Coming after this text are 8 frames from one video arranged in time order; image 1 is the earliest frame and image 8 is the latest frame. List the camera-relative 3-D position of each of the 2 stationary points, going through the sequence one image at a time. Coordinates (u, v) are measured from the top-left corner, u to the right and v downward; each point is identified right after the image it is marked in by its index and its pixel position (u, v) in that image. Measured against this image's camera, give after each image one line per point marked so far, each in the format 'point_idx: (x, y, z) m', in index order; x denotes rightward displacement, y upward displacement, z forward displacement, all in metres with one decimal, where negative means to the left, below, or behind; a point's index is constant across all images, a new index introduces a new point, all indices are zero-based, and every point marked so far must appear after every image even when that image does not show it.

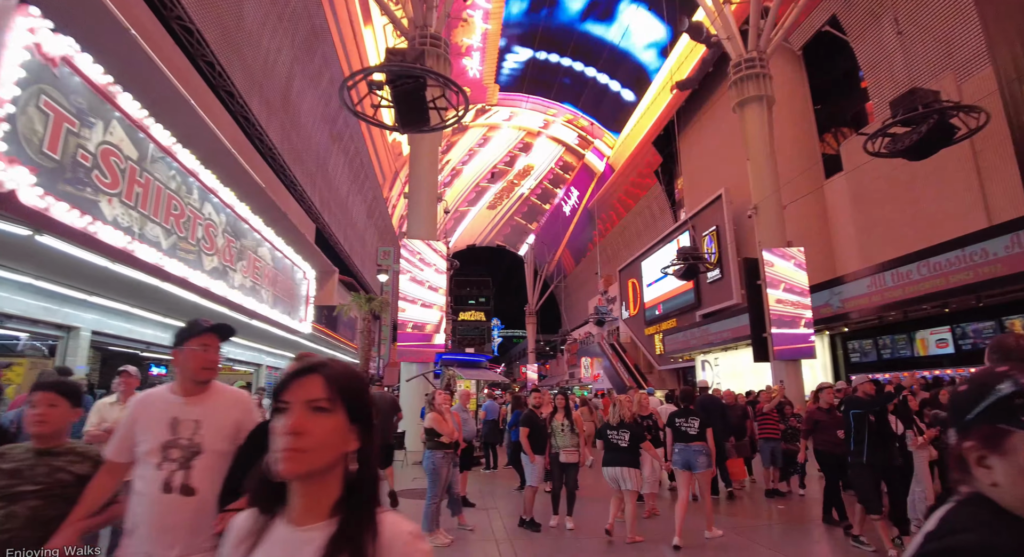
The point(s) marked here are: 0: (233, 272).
0: (-4.6, +0.1, +8.7) m
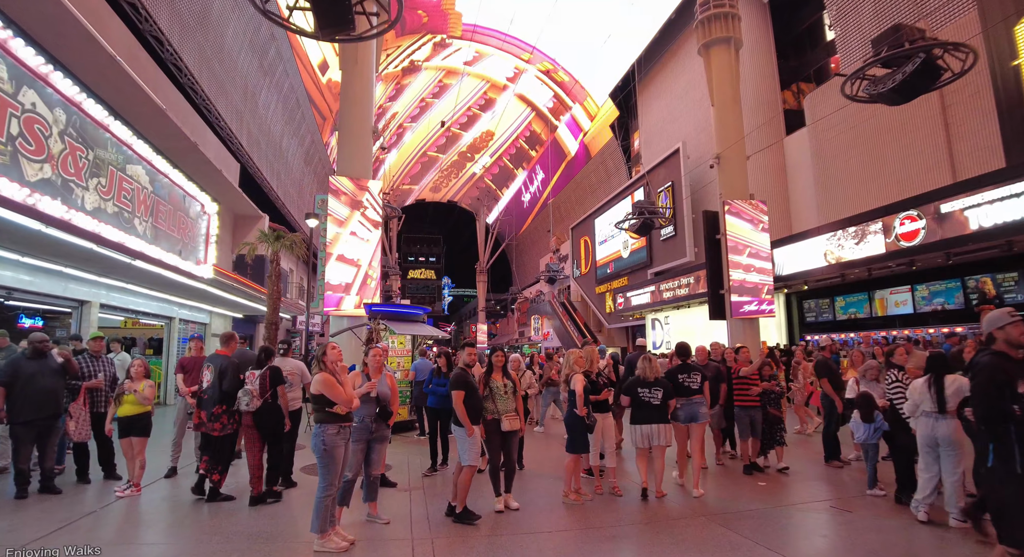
0: (-5.5, +1.1, +6.6) m
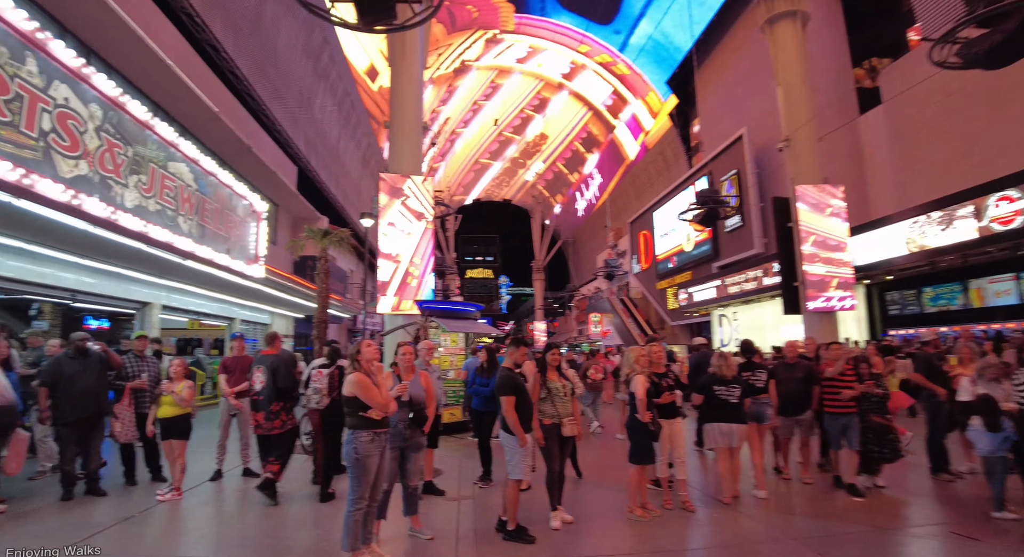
0: (-4.9, +1.1, +6.5) m
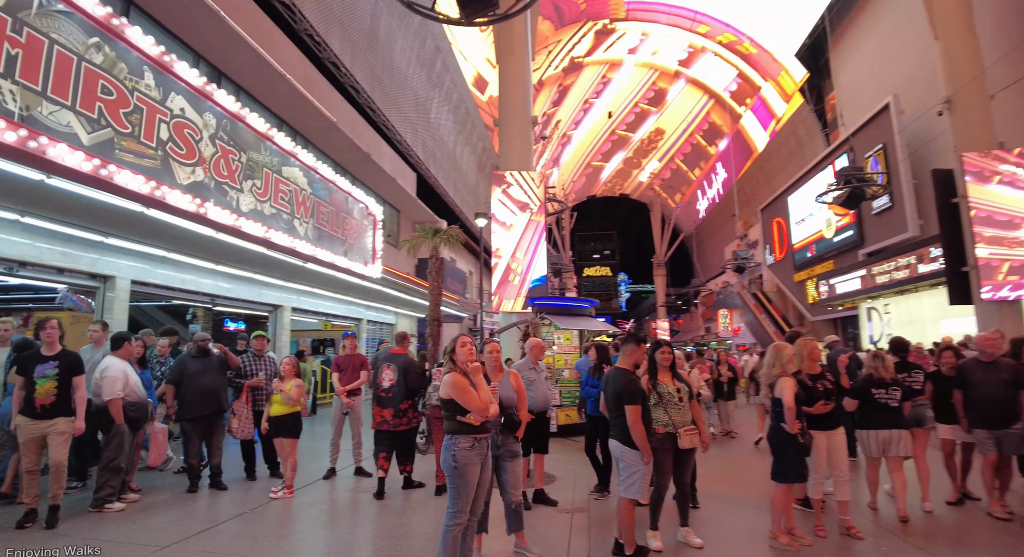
0: (-3.6, +1.1, +6.8) m
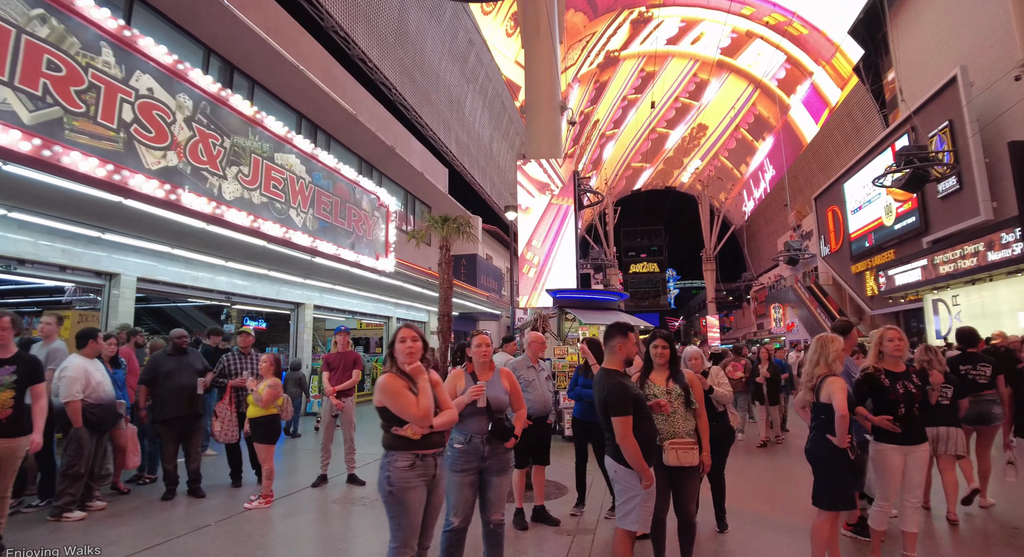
0: (-3.6, +1.2, +6.4) m
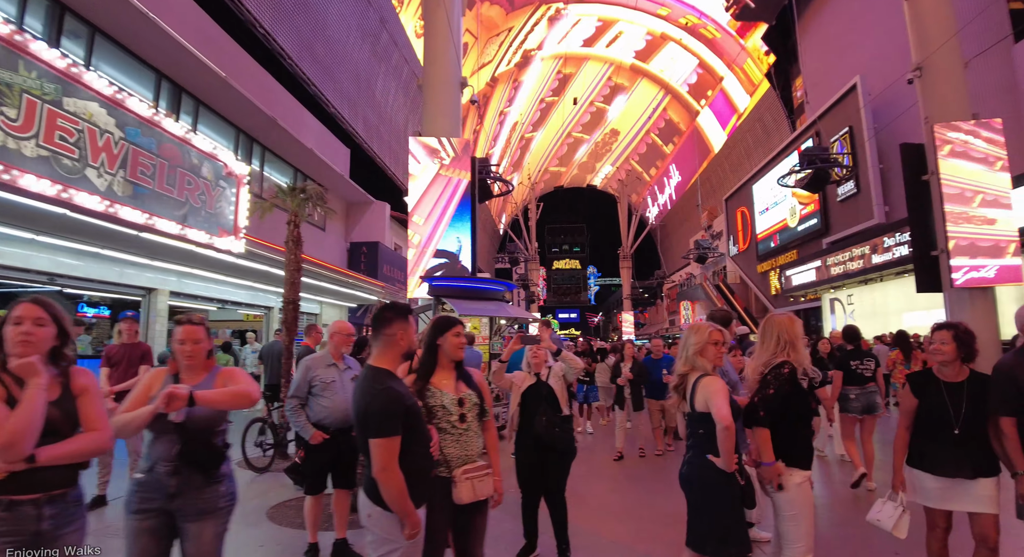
0: (-5.2, +1.5, +4.9) m
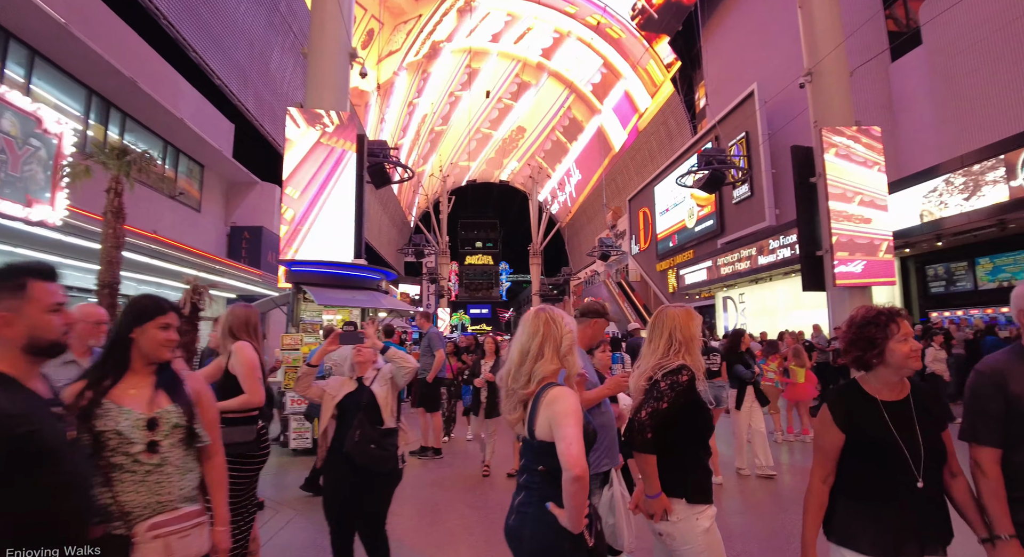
0: (-6.2, +1.7, +3.2) m
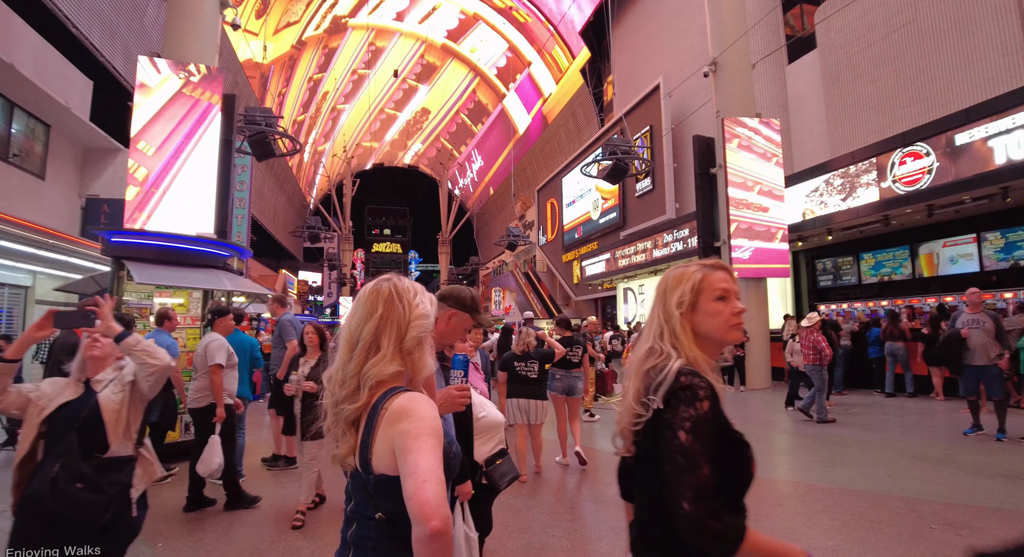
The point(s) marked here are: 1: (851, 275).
0: (-6.7, +2.0, +1.4) m
1: (+9.7, +0.1, +15.1) m
